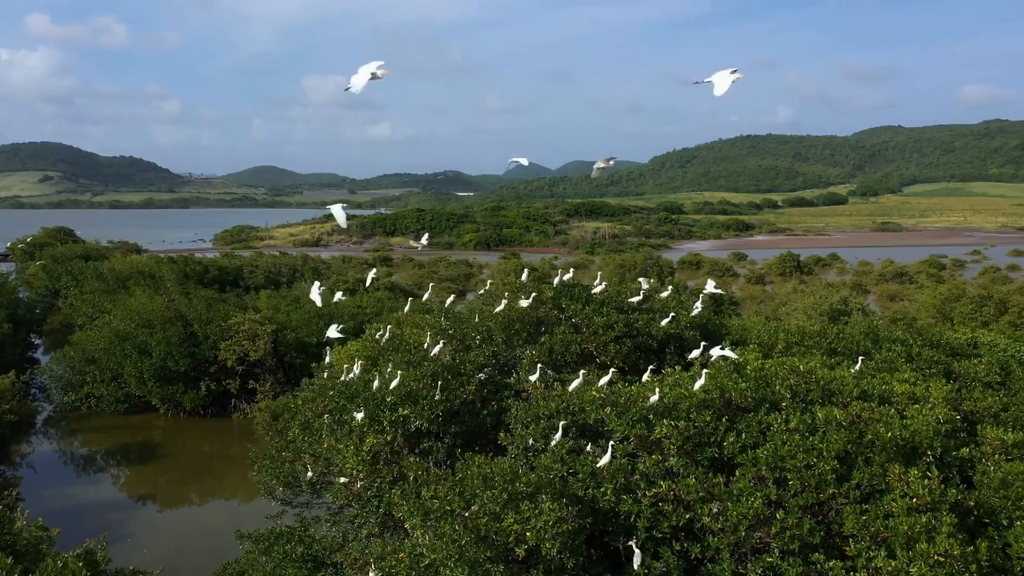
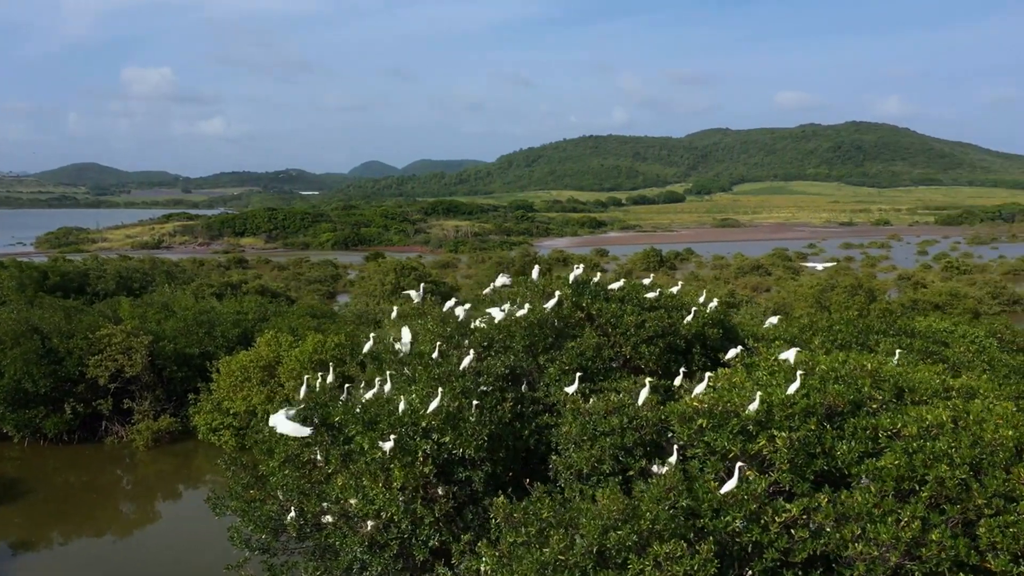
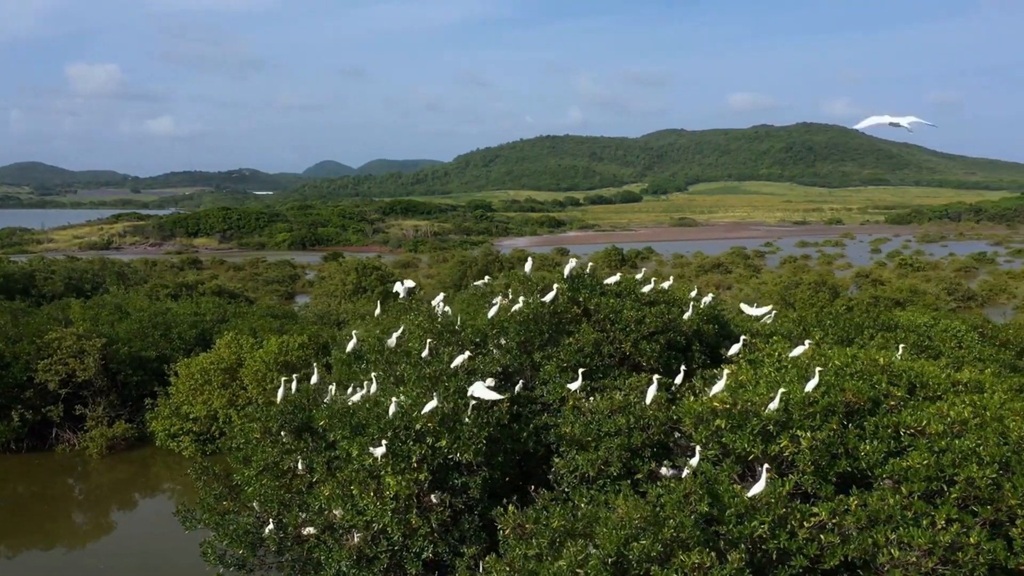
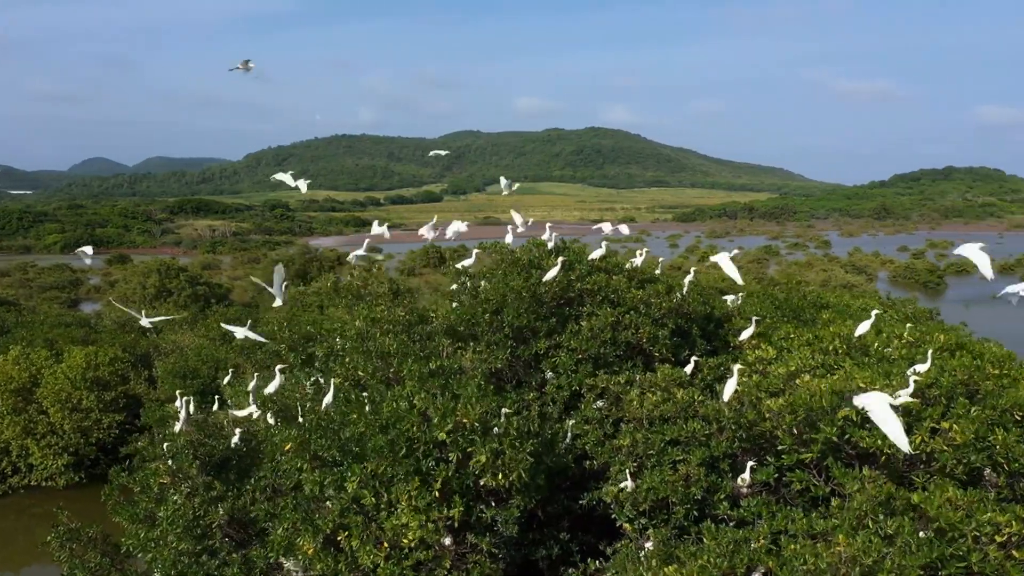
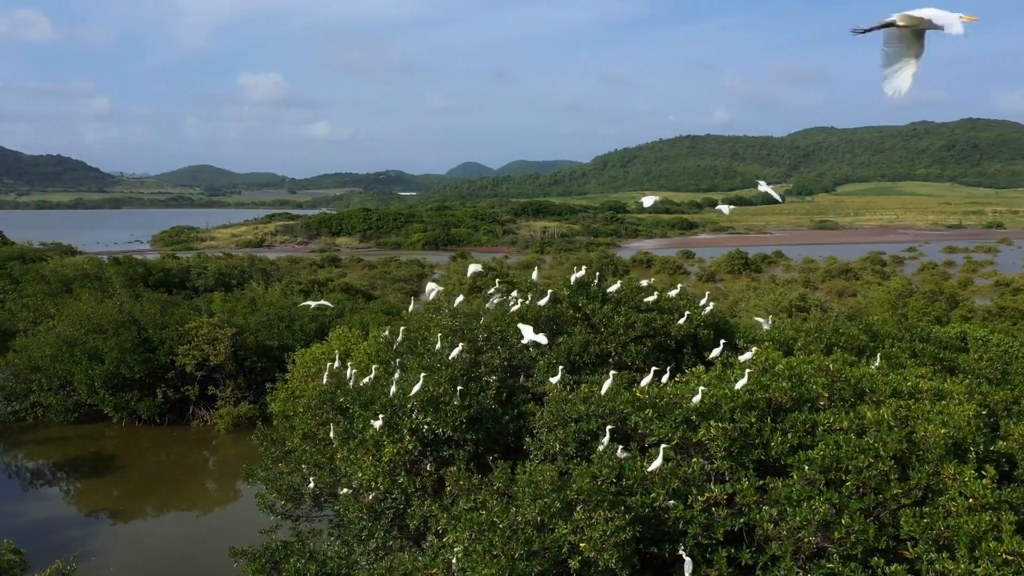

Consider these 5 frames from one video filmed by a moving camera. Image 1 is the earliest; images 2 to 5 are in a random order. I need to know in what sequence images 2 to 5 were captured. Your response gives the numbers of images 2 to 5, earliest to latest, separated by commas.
5, 2, 3, 4
